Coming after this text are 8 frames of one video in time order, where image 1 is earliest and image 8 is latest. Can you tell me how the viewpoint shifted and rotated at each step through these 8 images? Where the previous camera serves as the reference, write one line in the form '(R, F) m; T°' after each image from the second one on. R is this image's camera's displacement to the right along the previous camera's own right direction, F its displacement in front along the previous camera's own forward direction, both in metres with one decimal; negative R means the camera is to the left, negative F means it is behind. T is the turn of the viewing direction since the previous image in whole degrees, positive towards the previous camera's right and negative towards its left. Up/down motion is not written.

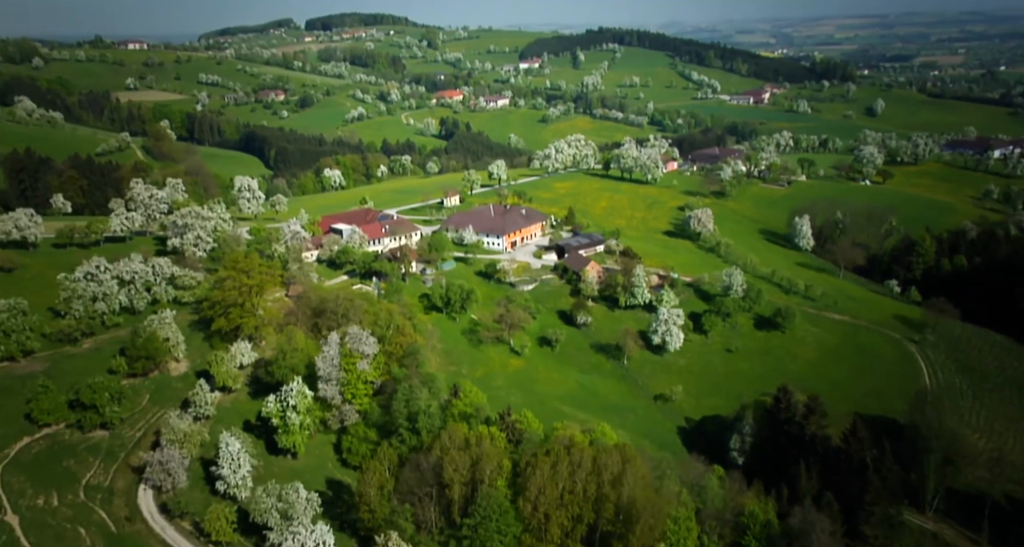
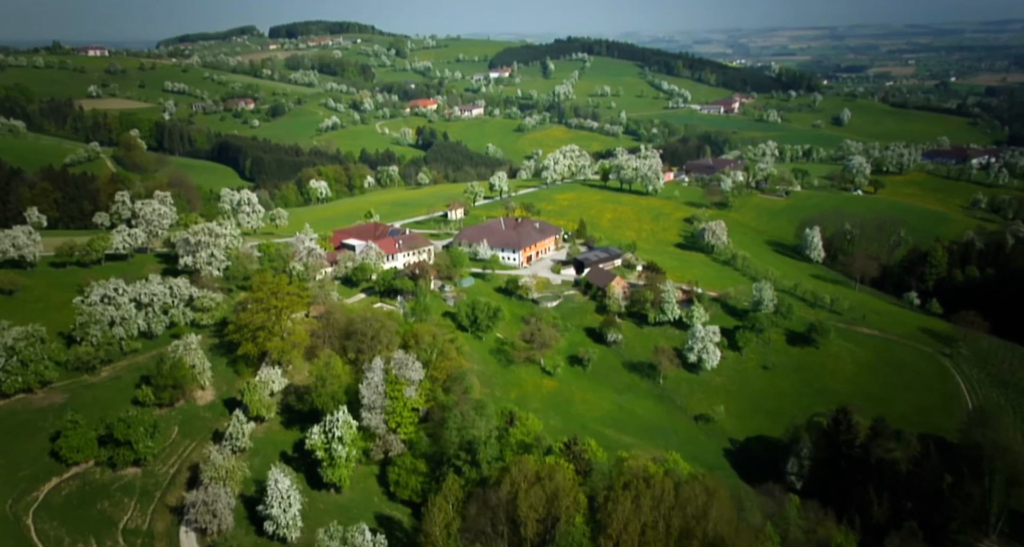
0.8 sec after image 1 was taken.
(-6.1, +2.4) m; +2°
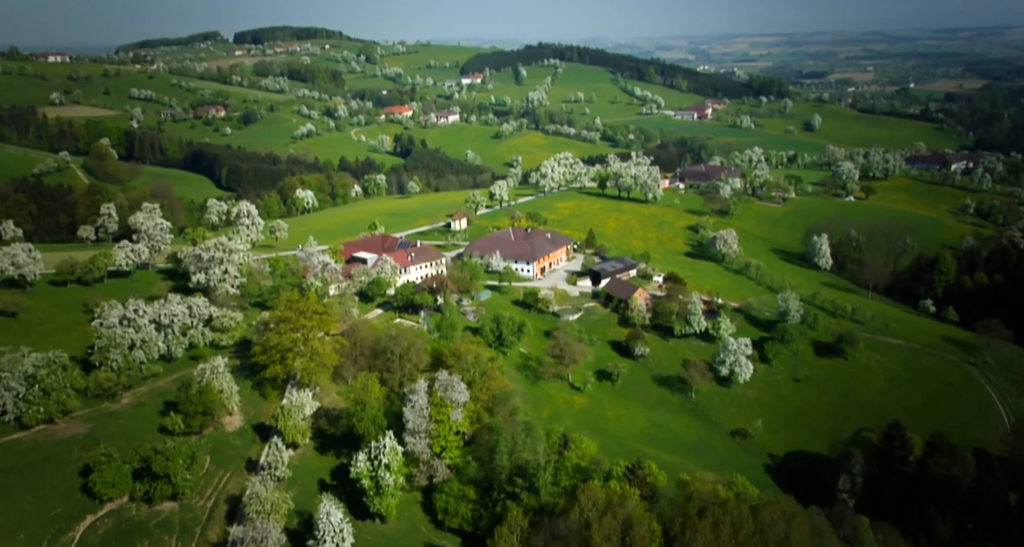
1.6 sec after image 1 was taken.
(-5.3, +1.9) m; +2°
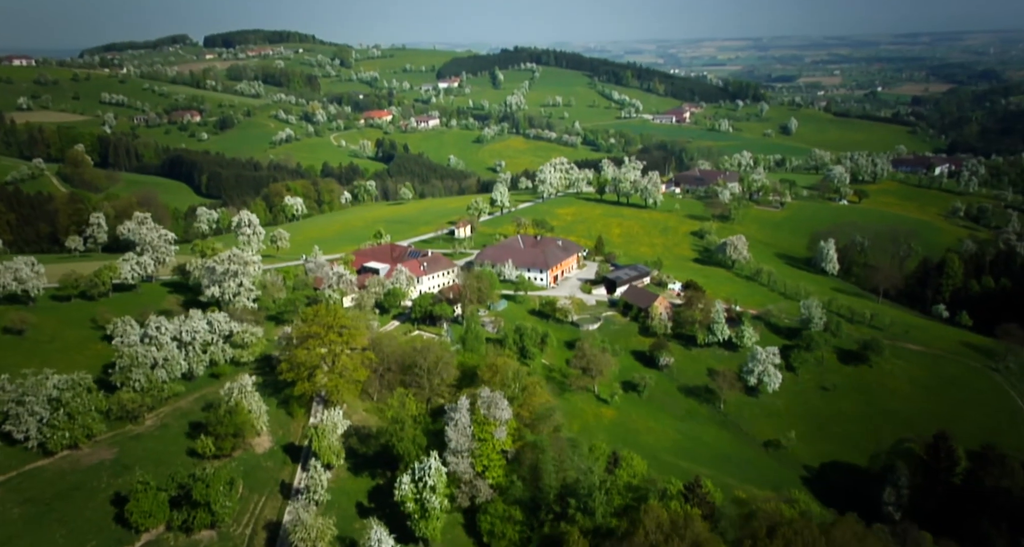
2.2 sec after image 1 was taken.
(-4.5, +1.5) m; +2°
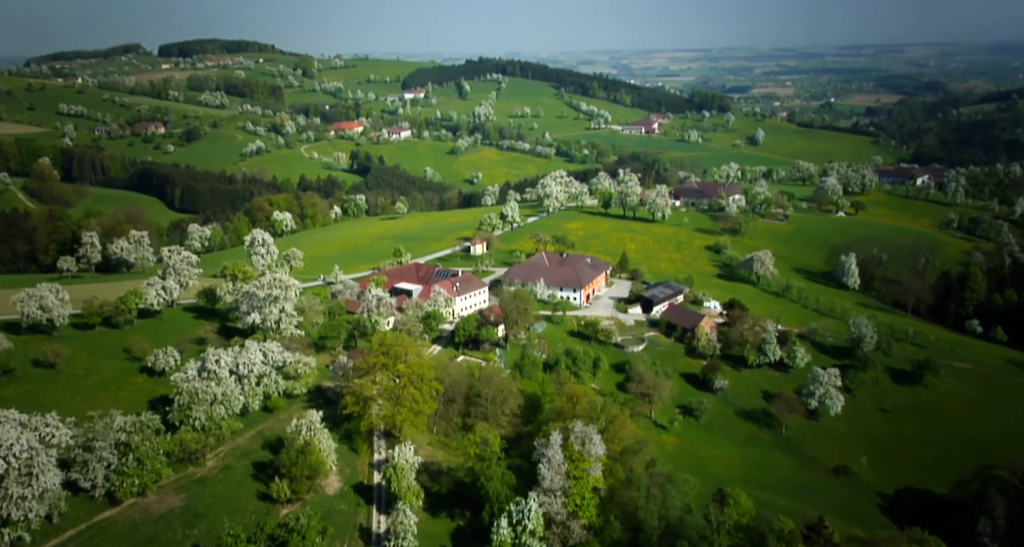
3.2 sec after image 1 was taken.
(-8.1, +2.7) m; +3°
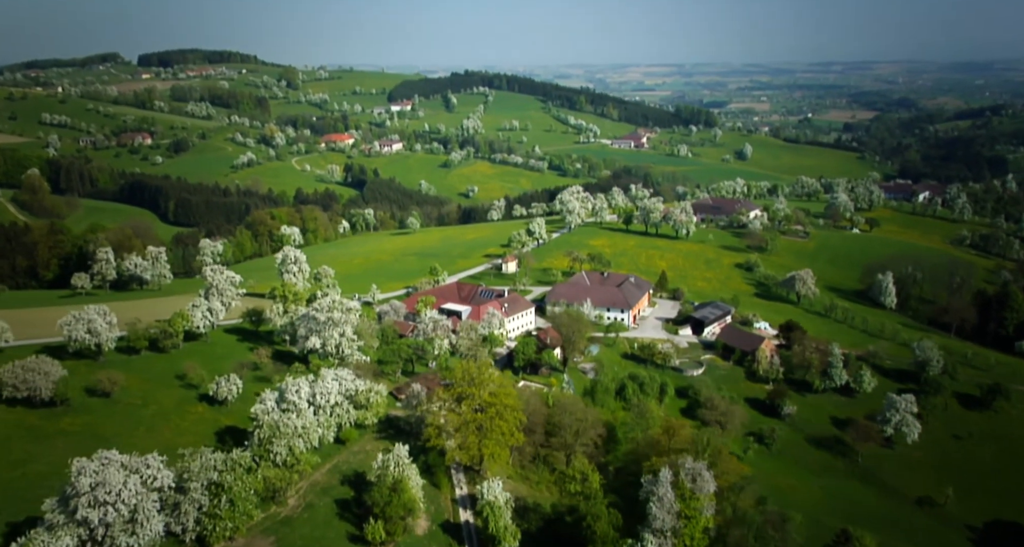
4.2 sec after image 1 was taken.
(-7.5, +2.4) m; +1°
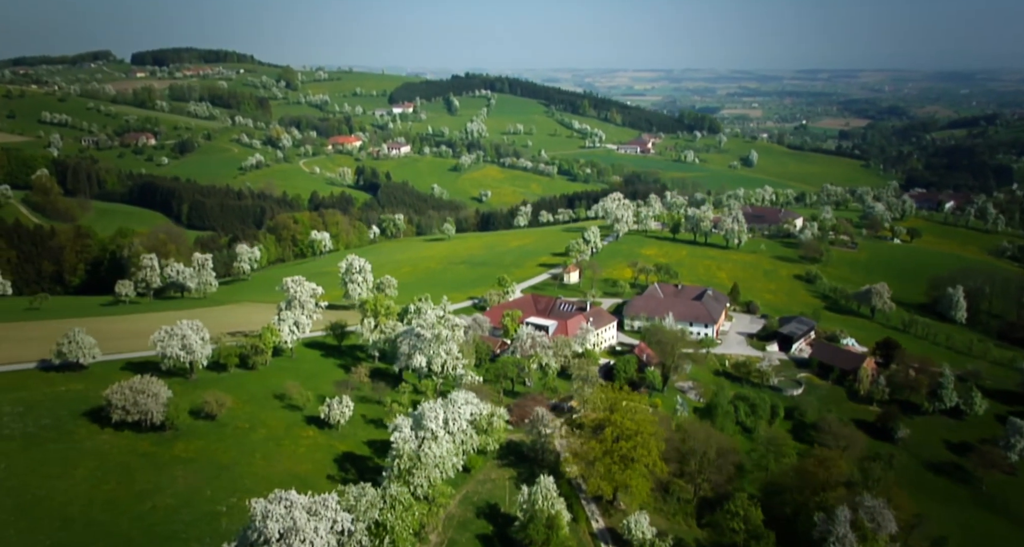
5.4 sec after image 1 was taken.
(-9.6, +3.1) m; 0°
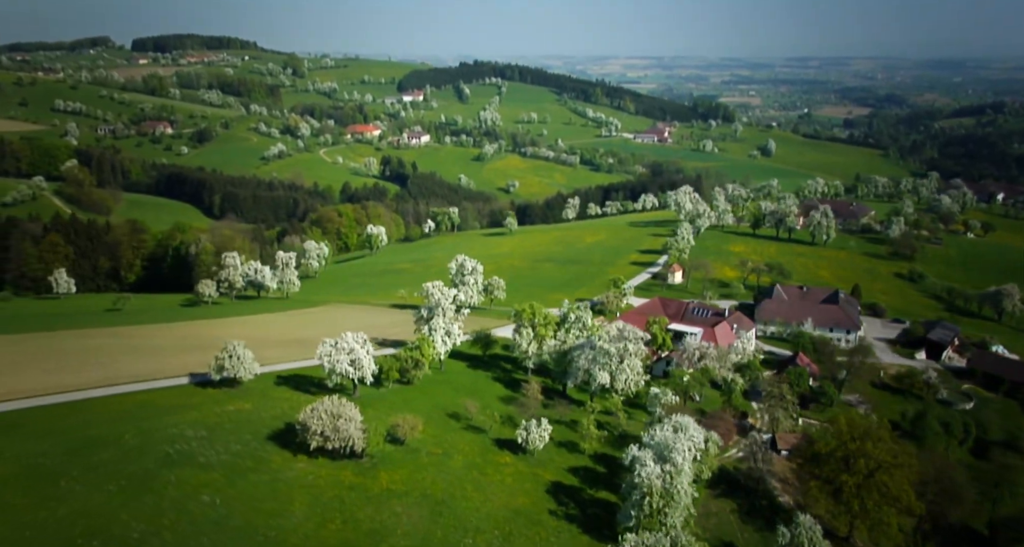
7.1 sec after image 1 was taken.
(-13.7, +4.5) m; 0°
